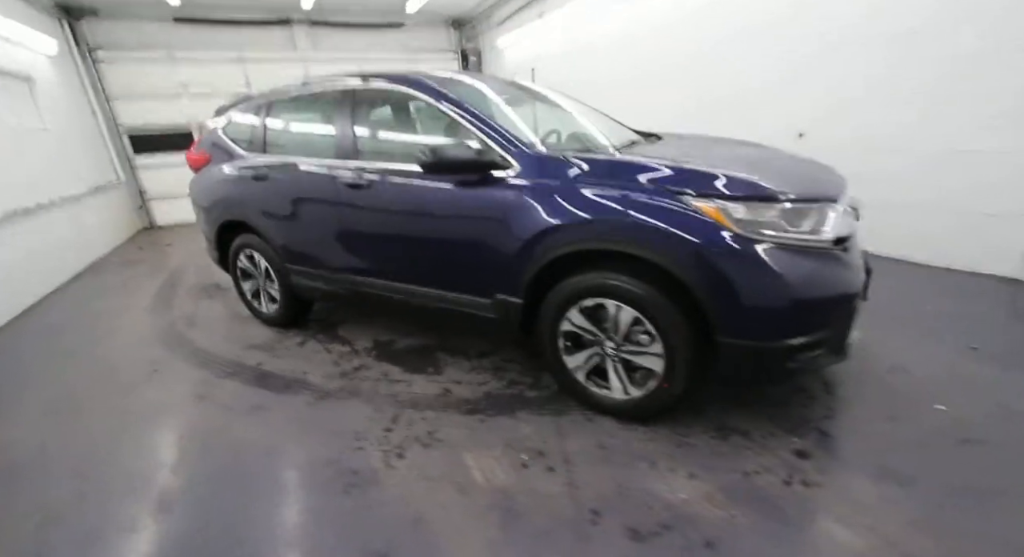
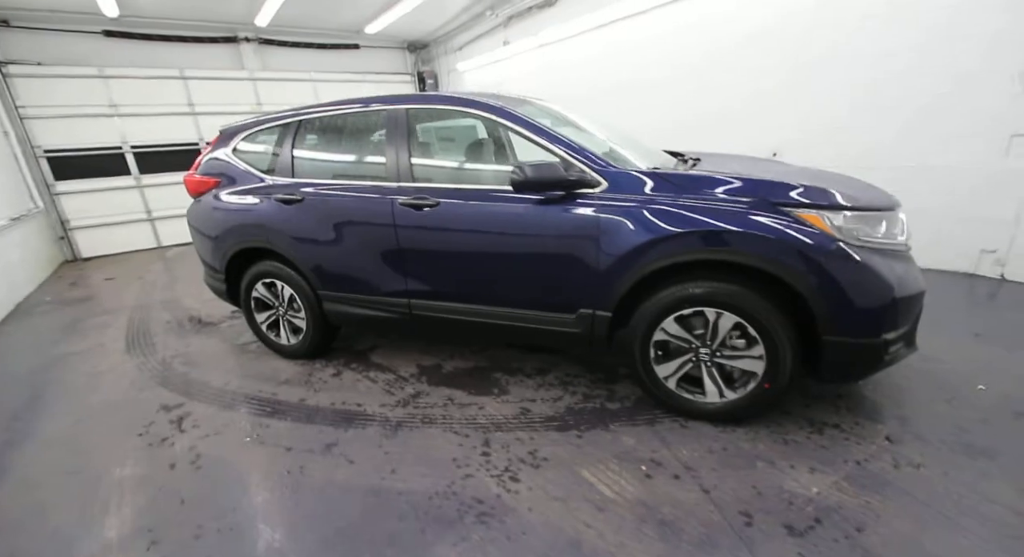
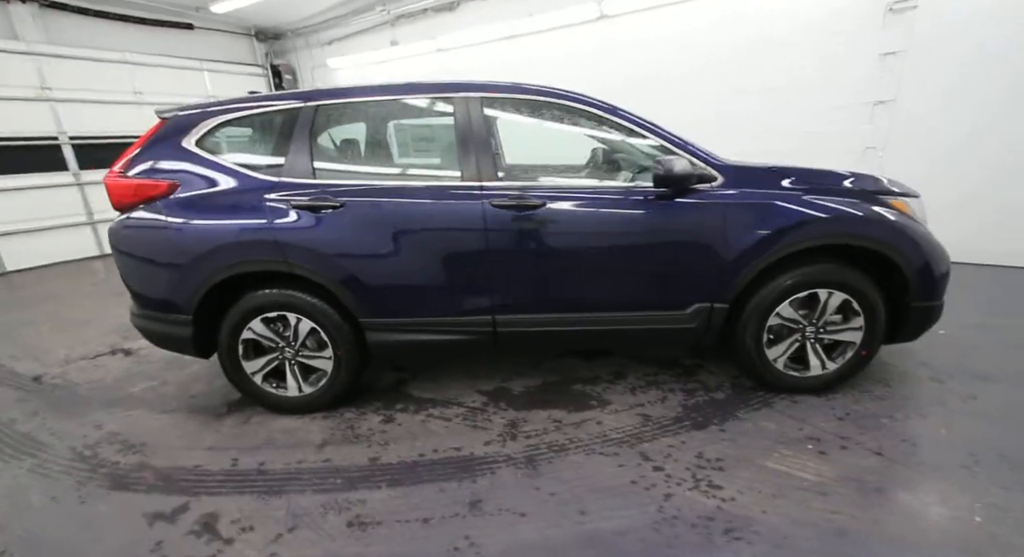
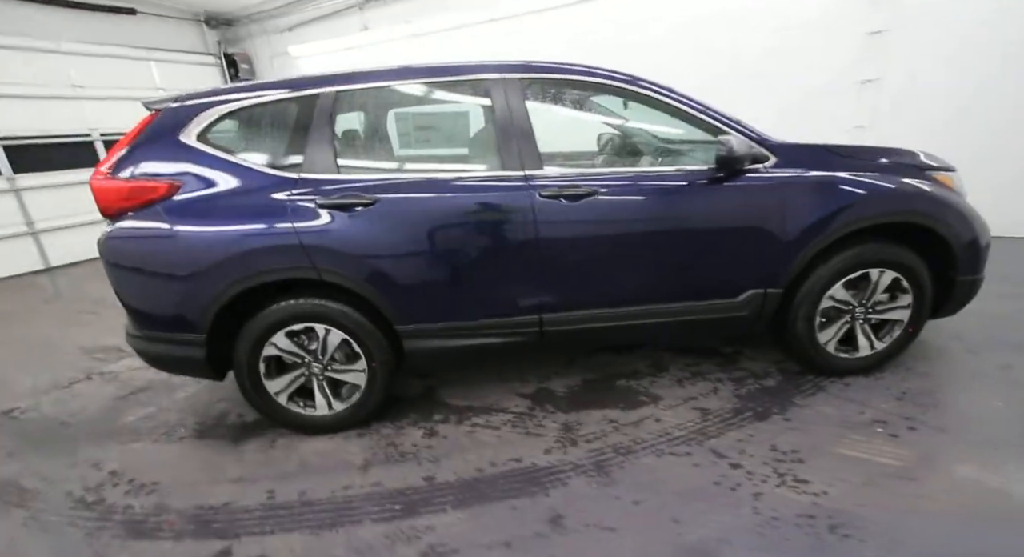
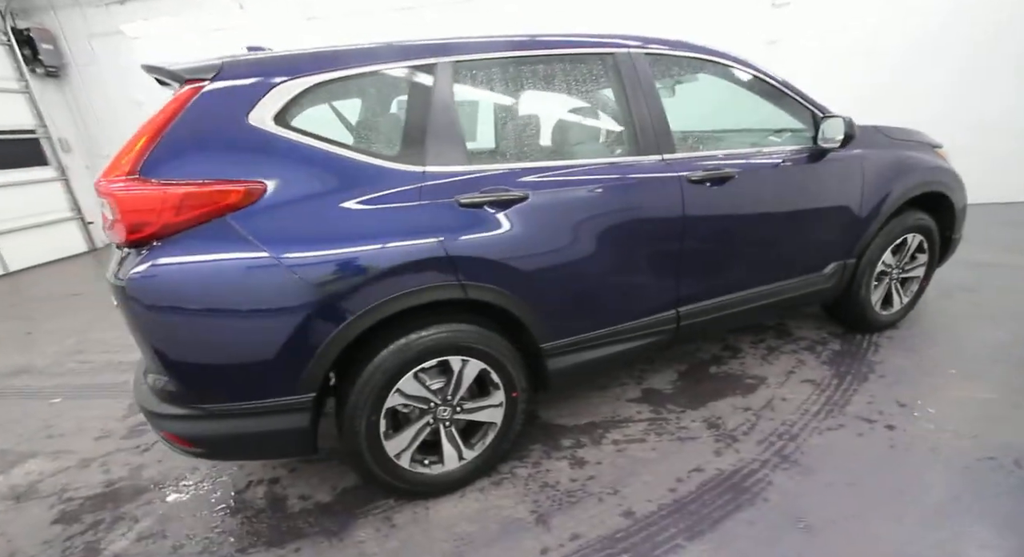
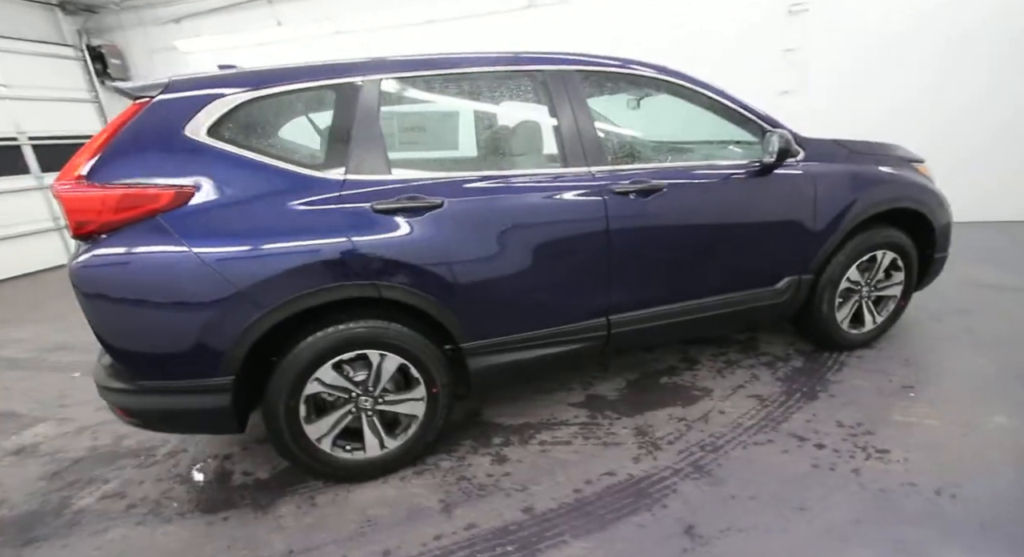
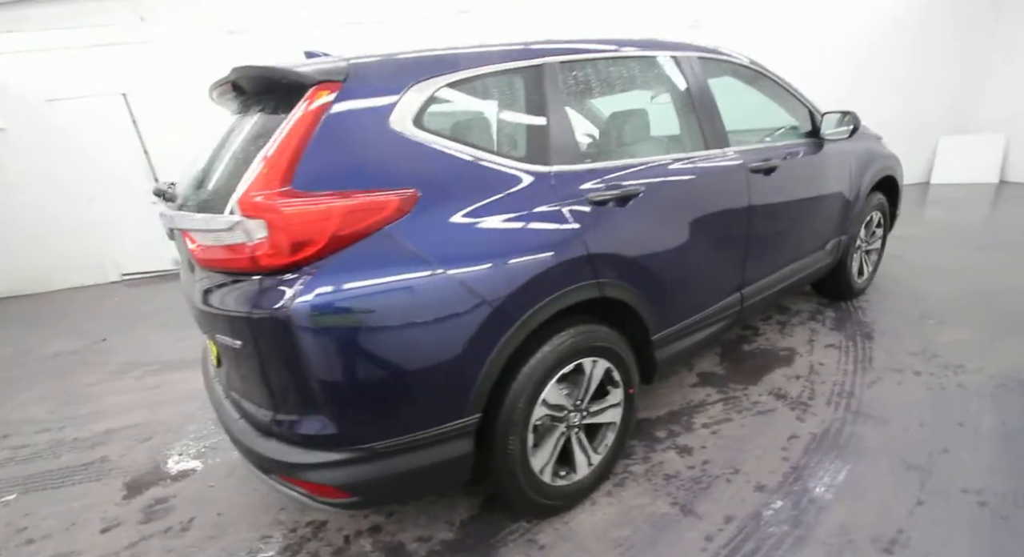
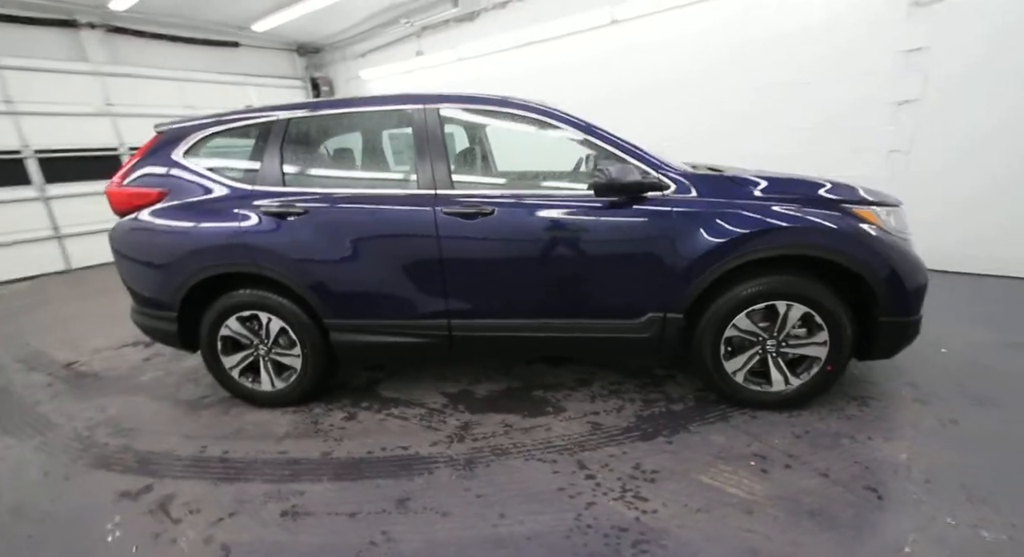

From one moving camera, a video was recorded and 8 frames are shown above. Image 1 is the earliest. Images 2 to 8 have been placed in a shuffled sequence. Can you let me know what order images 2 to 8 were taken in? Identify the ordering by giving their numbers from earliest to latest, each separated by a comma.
2, 8, 3, 4, 6, 5, 7
